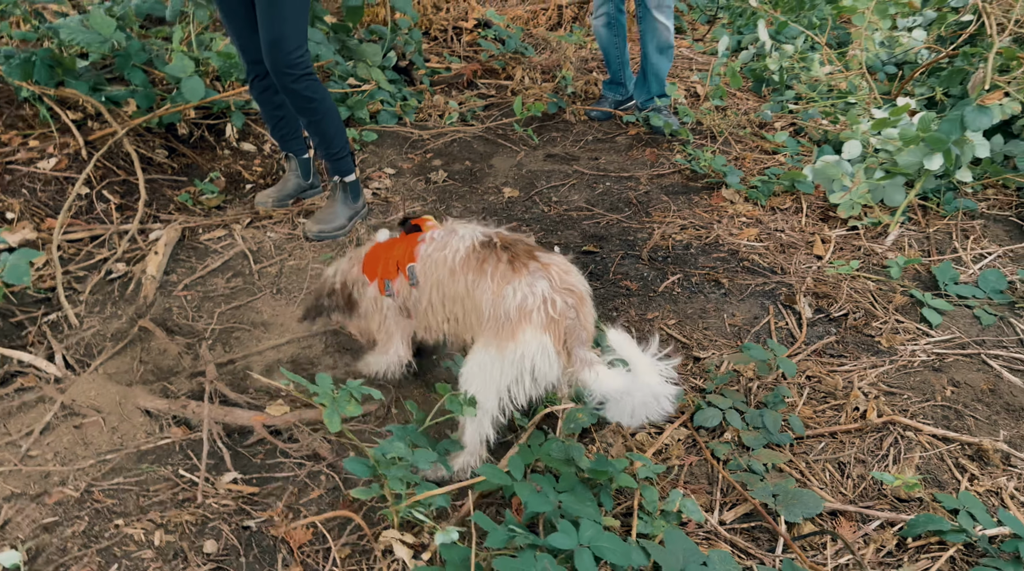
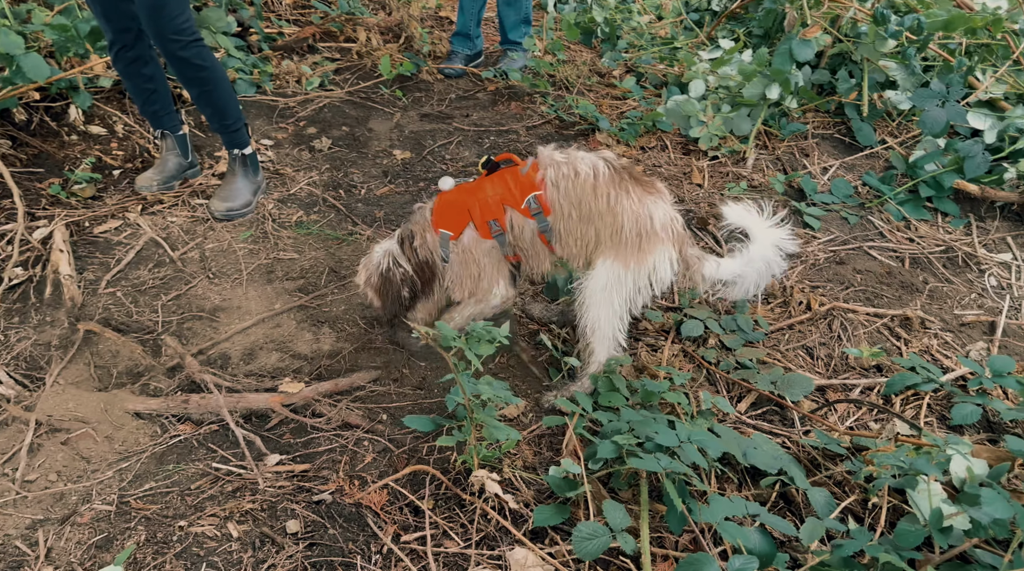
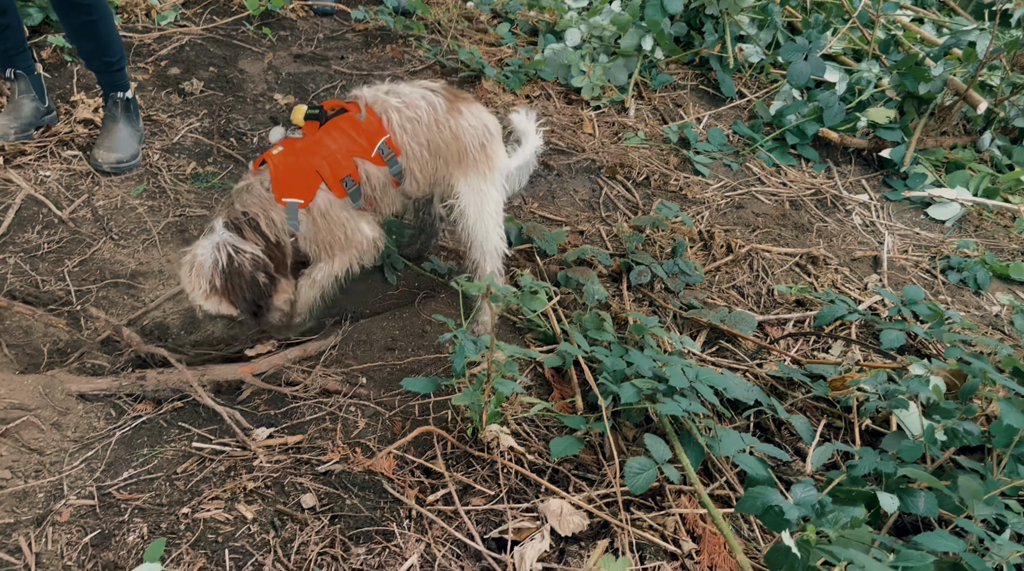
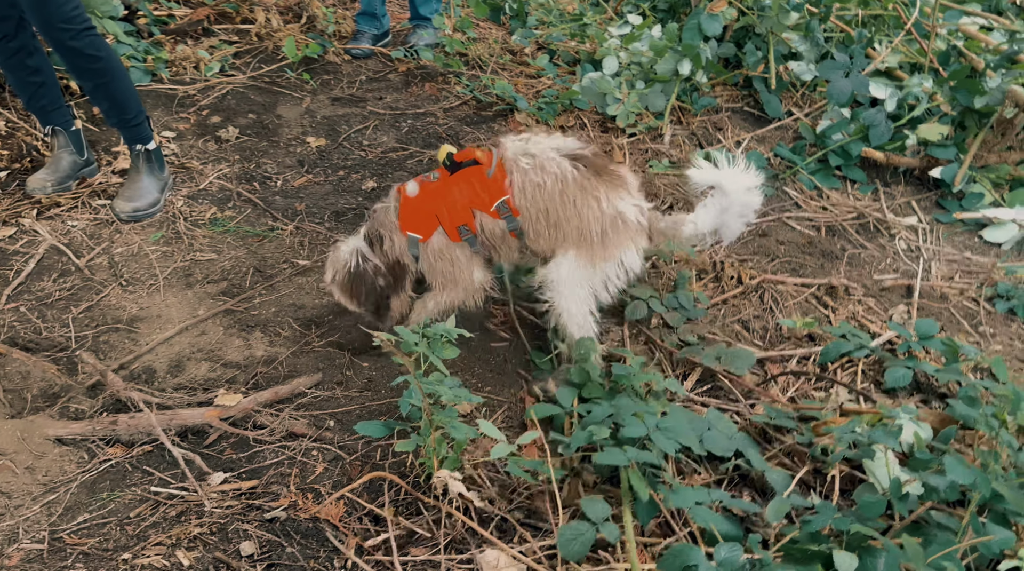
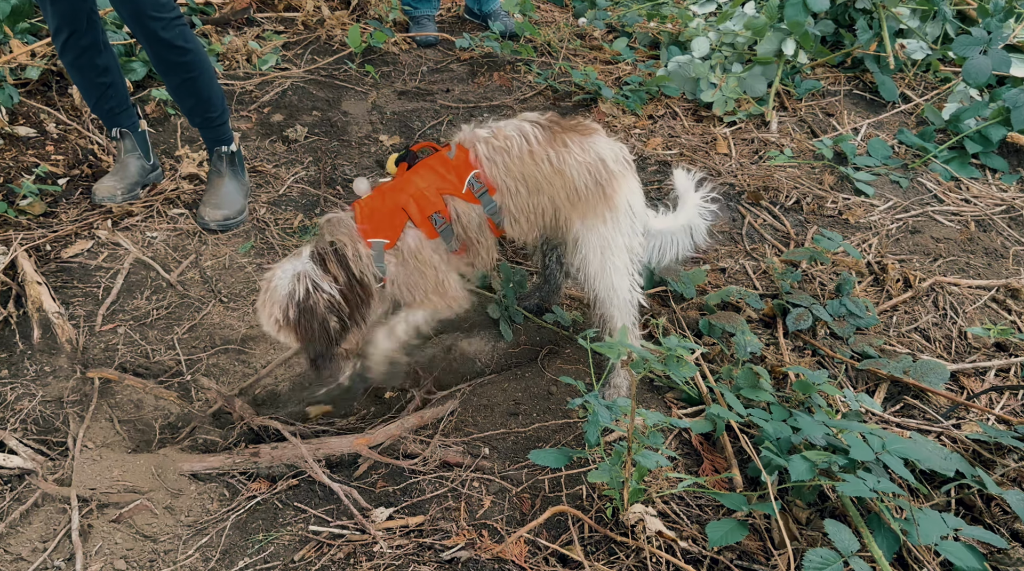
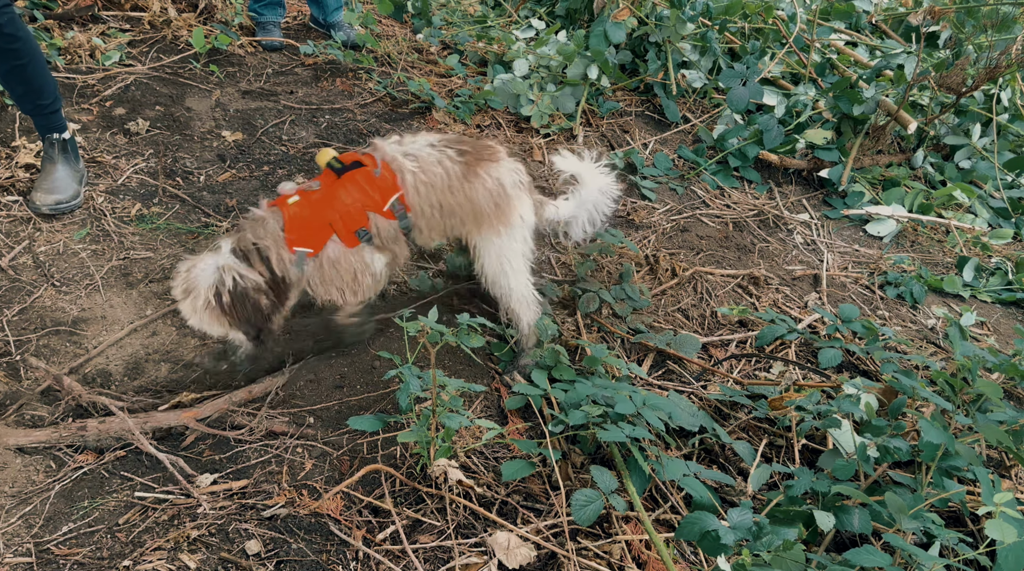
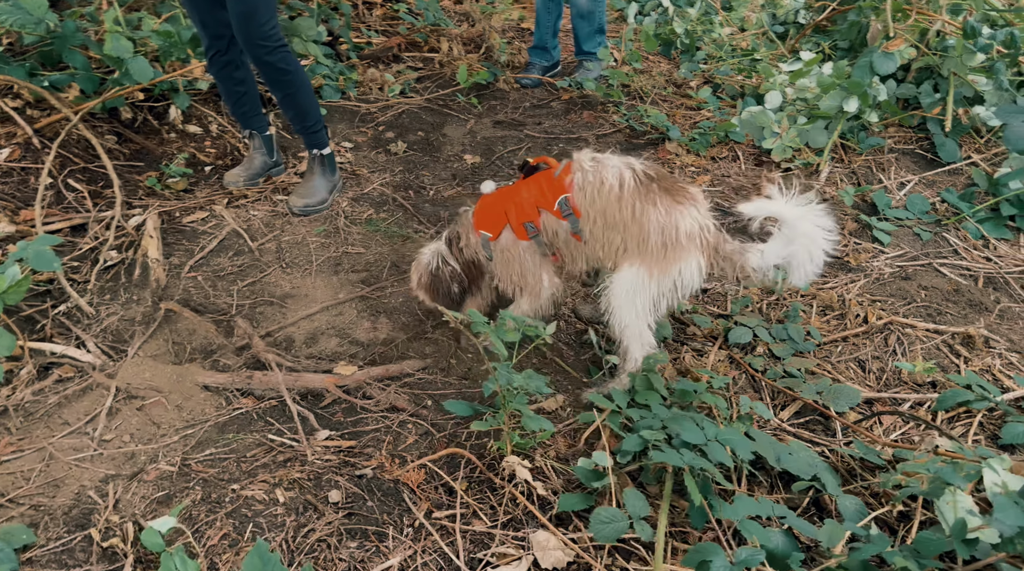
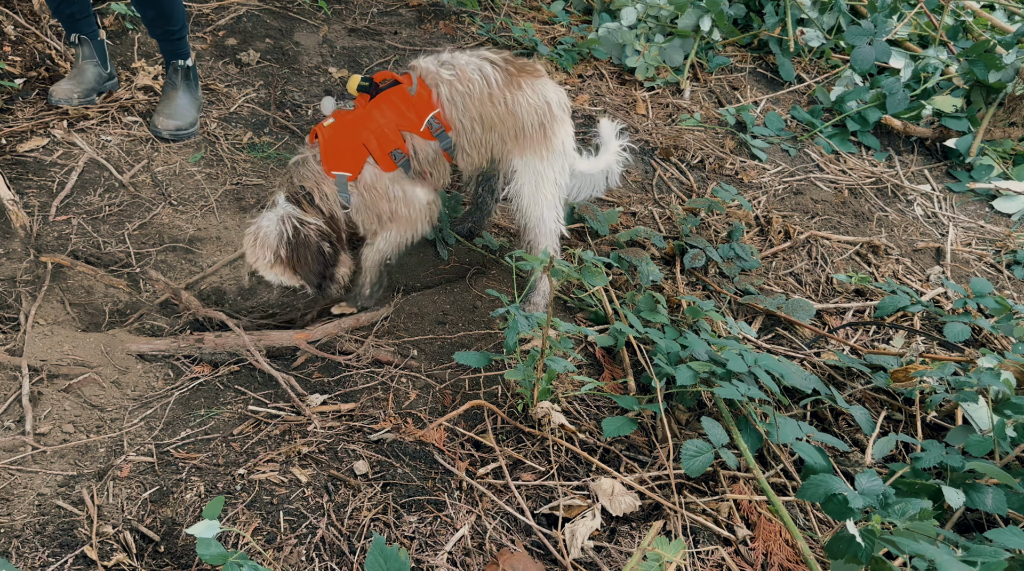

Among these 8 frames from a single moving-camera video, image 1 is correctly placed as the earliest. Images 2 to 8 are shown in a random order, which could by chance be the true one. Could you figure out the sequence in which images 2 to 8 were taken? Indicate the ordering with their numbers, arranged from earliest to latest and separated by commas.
7, 2, 4, 6, 3, 8, 5
